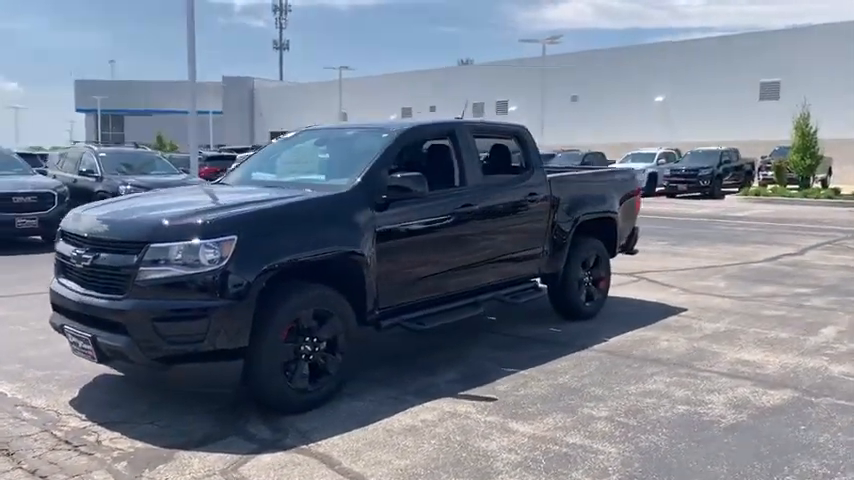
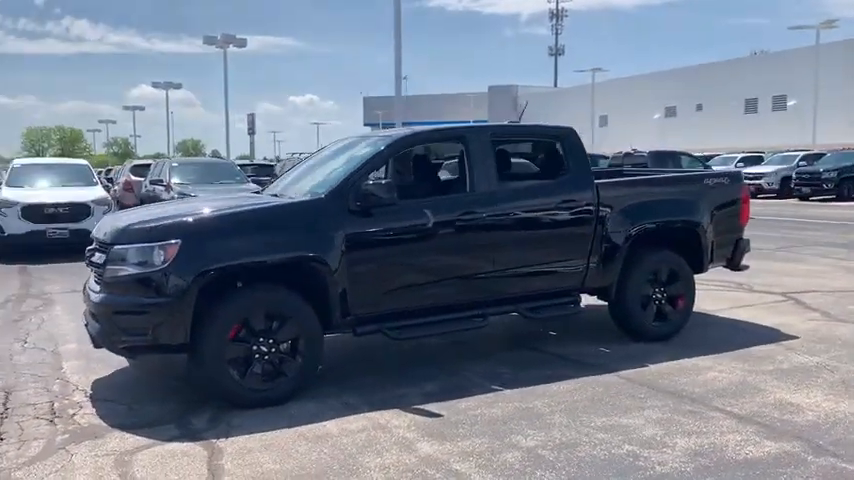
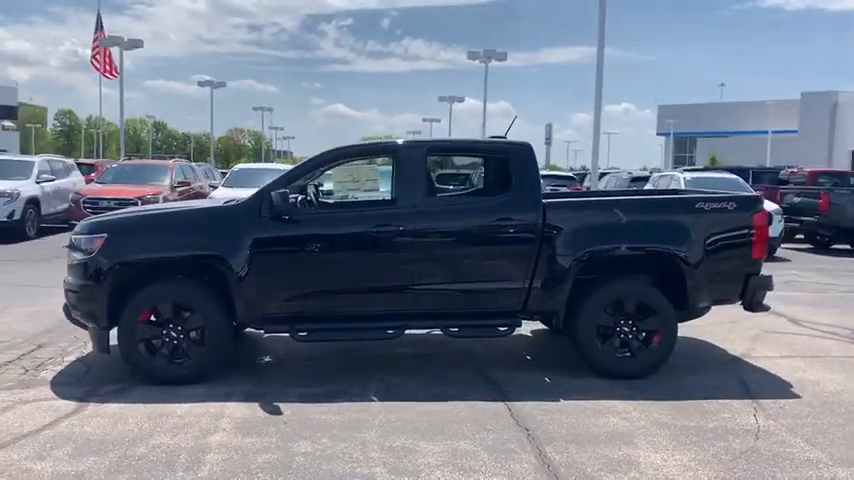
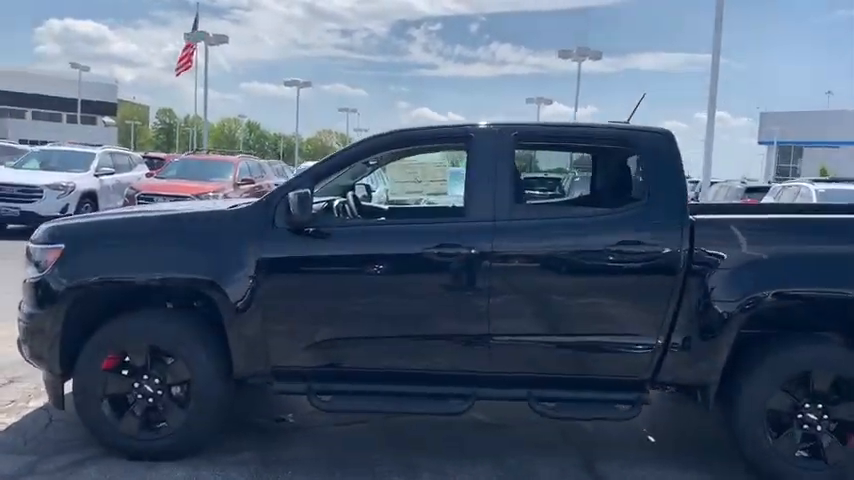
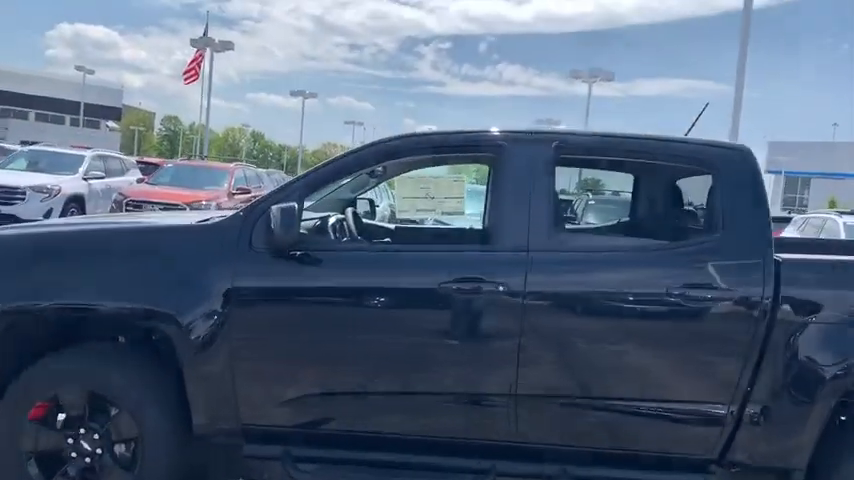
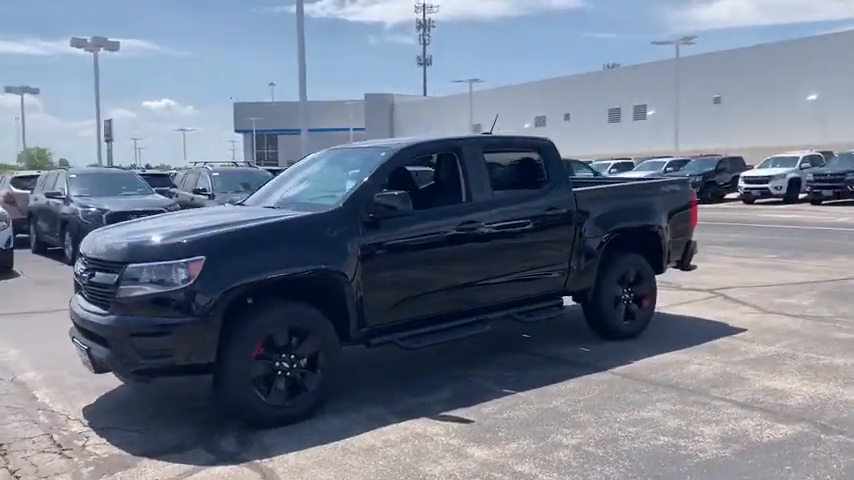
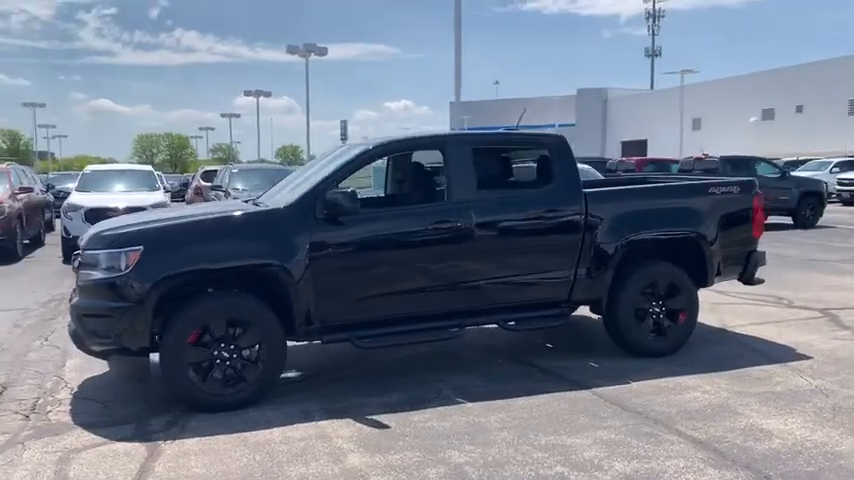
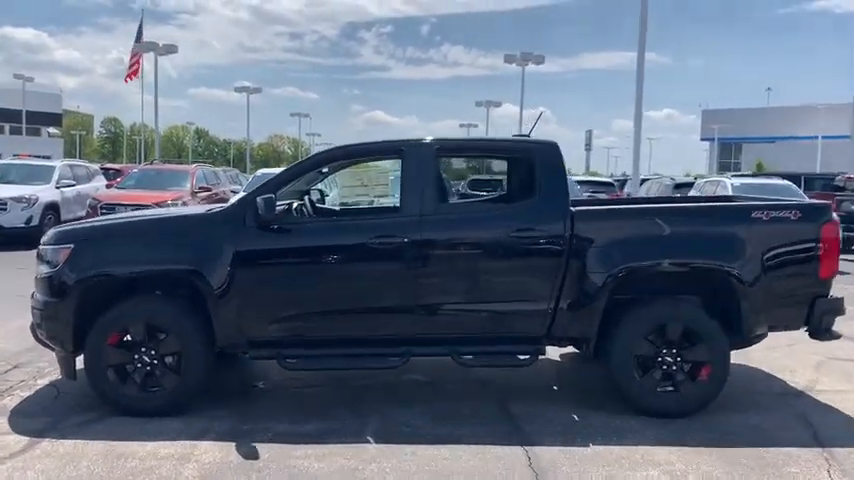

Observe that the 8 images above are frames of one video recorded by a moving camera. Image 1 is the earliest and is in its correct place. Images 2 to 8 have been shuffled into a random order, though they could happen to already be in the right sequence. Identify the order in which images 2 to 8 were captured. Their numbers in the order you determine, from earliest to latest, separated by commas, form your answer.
6, 2, 7, 3, 8, 4, 5
